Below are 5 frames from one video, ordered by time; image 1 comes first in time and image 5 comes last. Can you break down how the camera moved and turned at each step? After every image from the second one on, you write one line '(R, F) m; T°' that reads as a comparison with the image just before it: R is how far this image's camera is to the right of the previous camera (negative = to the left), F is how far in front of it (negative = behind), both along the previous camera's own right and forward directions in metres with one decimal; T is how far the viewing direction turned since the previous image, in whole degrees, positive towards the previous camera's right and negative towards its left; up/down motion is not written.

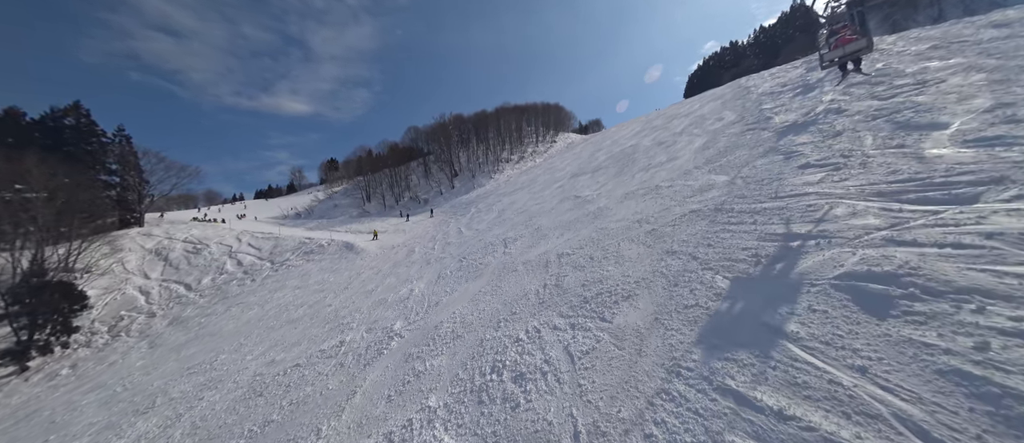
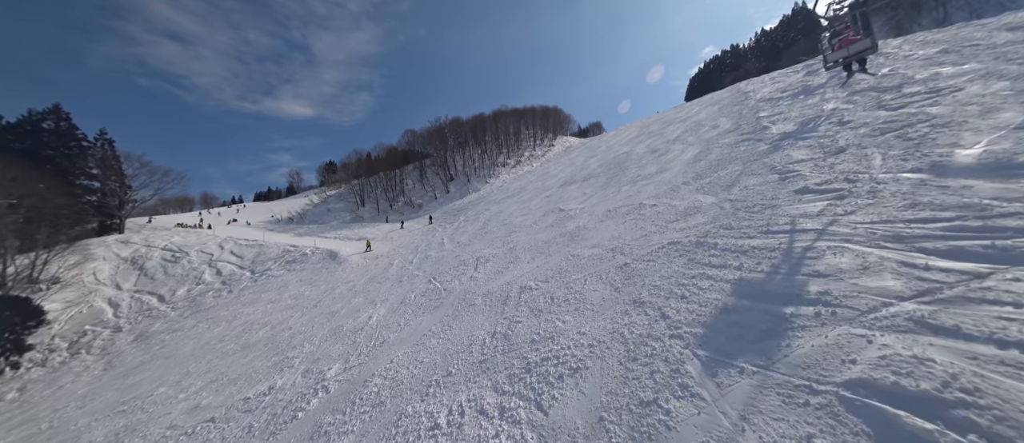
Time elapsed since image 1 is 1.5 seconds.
(+1.1, +1.1) m; 0°
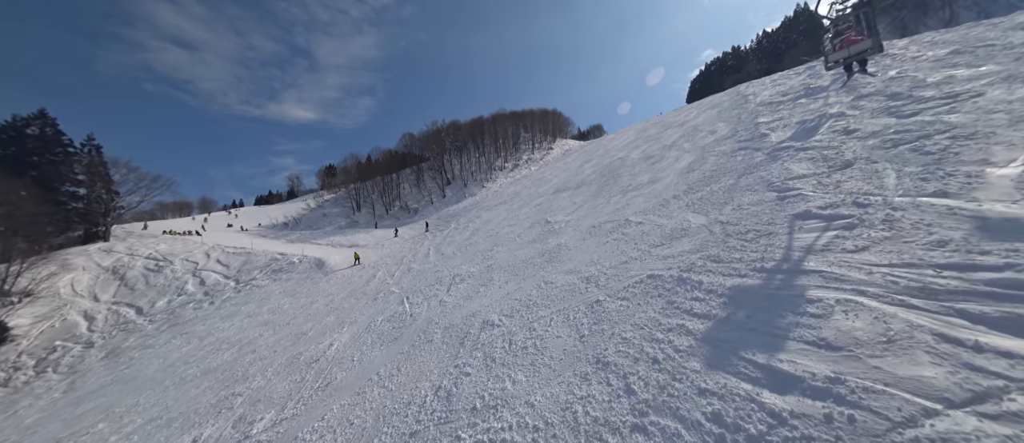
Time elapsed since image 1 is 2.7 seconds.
(+0.9, +1.0) m; 0°
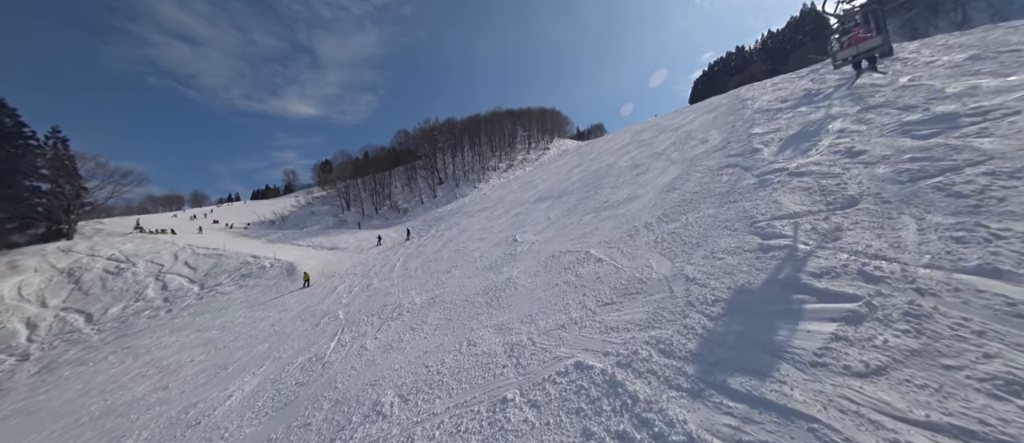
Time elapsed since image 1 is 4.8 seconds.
(+1.6, +1.7) m; 0°
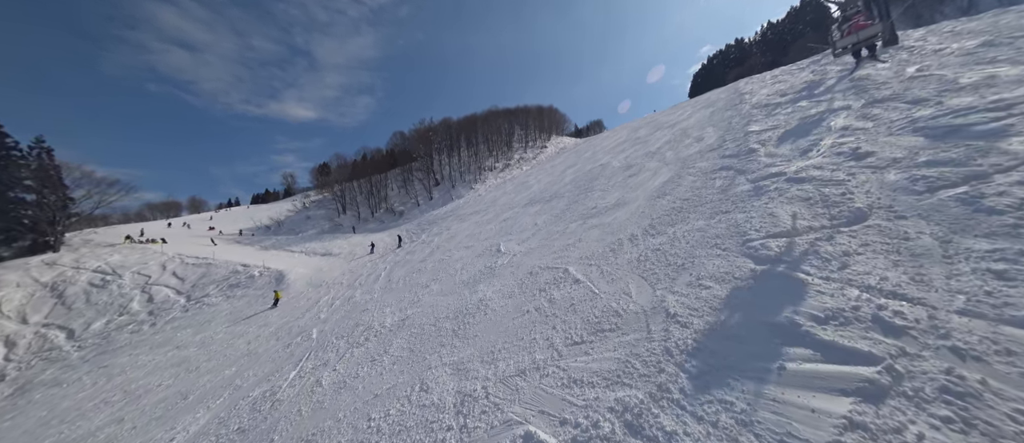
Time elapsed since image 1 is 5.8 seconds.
(+0.8, +0.8) m; 0°
